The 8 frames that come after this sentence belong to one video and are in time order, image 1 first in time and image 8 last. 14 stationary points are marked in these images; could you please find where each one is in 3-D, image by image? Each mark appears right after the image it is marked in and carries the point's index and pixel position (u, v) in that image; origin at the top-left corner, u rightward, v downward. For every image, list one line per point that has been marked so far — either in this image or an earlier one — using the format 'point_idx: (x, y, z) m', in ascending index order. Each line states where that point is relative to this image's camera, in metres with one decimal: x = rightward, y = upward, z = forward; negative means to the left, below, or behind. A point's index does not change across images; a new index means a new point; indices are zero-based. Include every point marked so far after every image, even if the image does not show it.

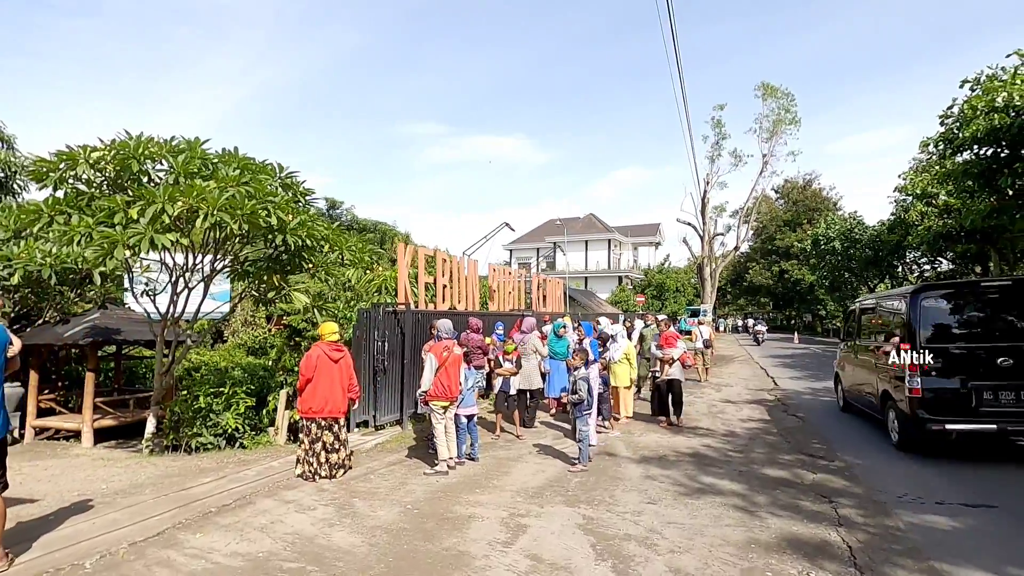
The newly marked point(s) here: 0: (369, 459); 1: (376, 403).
0: (-1.8, -2.1, +6.7) m
1: (-2.1, -1.7, +8.2) m
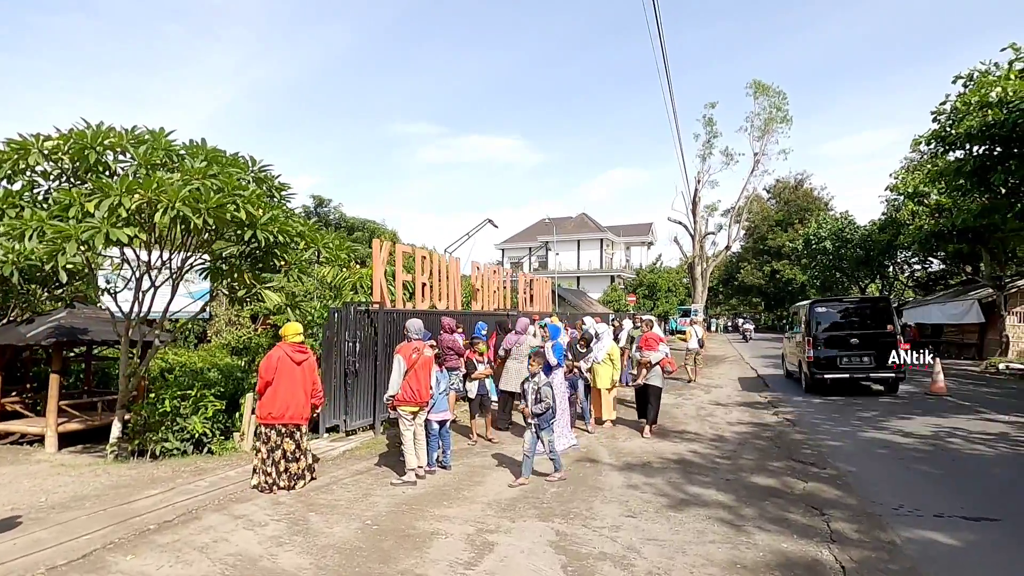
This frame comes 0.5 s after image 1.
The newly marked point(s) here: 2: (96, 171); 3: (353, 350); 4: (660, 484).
0: (-2.1, -2.1, +6.3) m
1: (-2.4, -1.7, +7.8) m
2: (-6.4, +1.8, +8.3) m
3: (-2.3, -0.9, +7.9) m
4: (+1.6, -2.1, +5.8) m
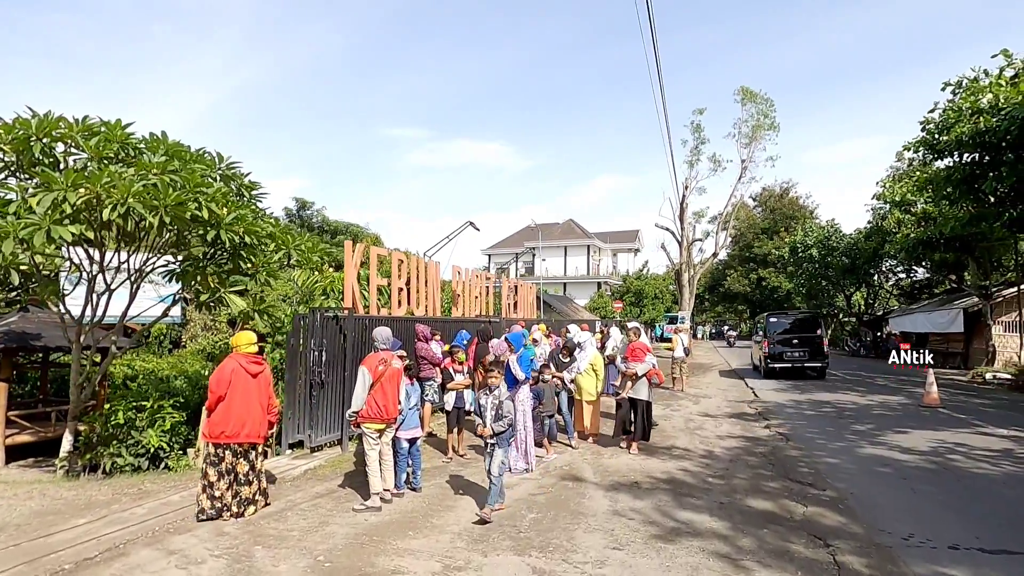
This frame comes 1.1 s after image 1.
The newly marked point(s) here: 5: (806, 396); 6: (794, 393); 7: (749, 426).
0: (-2.3, -2.2, +5.8) m
1: (-2.7, -1.8, +7.2) m
2: (-6.6, +1.7, +7.6) m
3: (-2.6, -1.0, +7.3) m
4: (+1.4, -2.2, +5.3) m
5: (+7.0, -2.6, +12.9) m
6: (+7.2, -2.7, +13.7) m
7: (+4.3, -2.5, +9.8) m
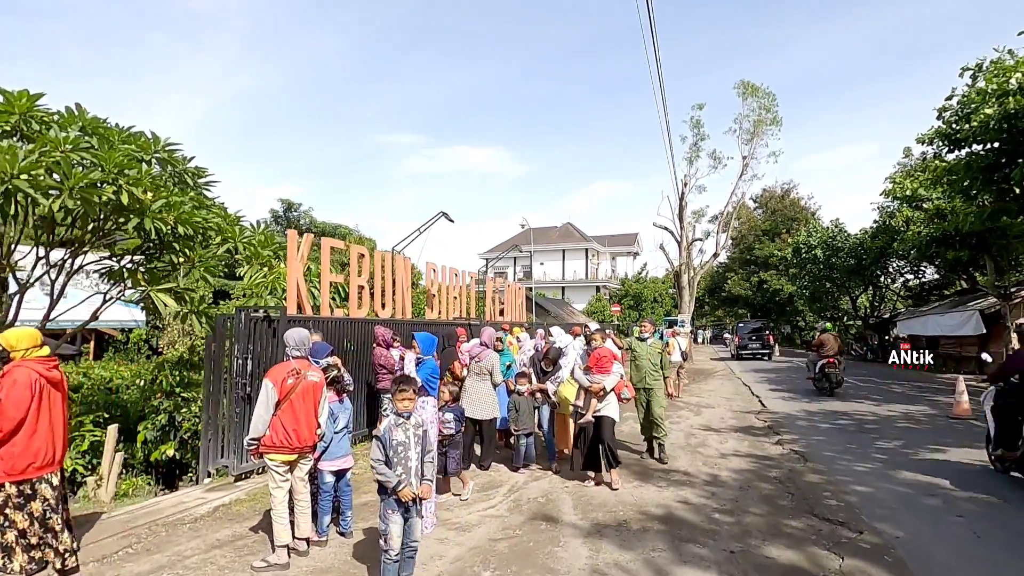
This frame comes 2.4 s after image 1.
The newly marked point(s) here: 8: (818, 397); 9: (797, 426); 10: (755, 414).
0: (-2.7, -2.1, +4.5) m
1: (-3.1, -1.7, +6.0) m
2: (-7.0, +1.8, +6.4) m
3: (-3.0, -0.9, +6.1) m
4: (+1.0, -2.1, +4.1) m
5: (+6.6, -2.6, +11.7) m
6: (+6.8, -2.7, +12.5) m
7: (+3.9, -2.5, +8.6) m
8: (+7.6, -2.7, +13.4) m
9: (+5.1, -2.5, +9.7) m
10: (+5.1, -2.6, +11.3) m
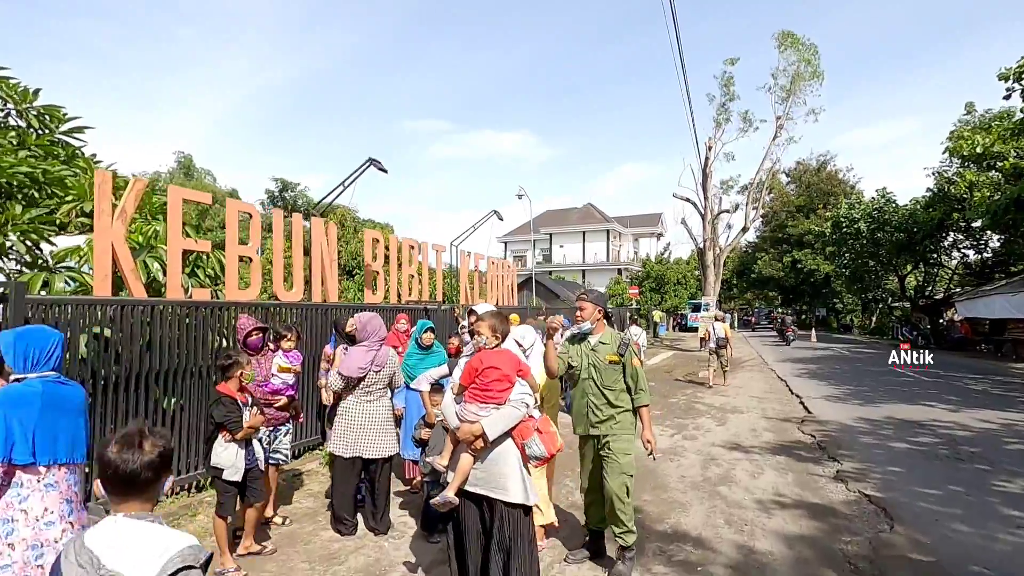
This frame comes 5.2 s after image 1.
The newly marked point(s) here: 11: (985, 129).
0: (-3.5, -1.9, +2.2) m
1: (-3.8, -1.5, +3.7) m
2: (-7.8, +2.0, +4.2) m
3: (-3.8, -0.7, +3.8) m
4: (+0.1, -1.9, +1.6) m
5: (+6.1, -2.1, +8.9) m
6: (+6.3, -2.1, +9.7) m
7: (+3.3, -2.1, +5.9) m
8: (+7.2, -2.2, +10.6) m
9: (+4.5, -2.1, +7.0) m
10: (+4.6, -2.2, +8.6) m
11: (+16.6, +5.6, +19.1) m
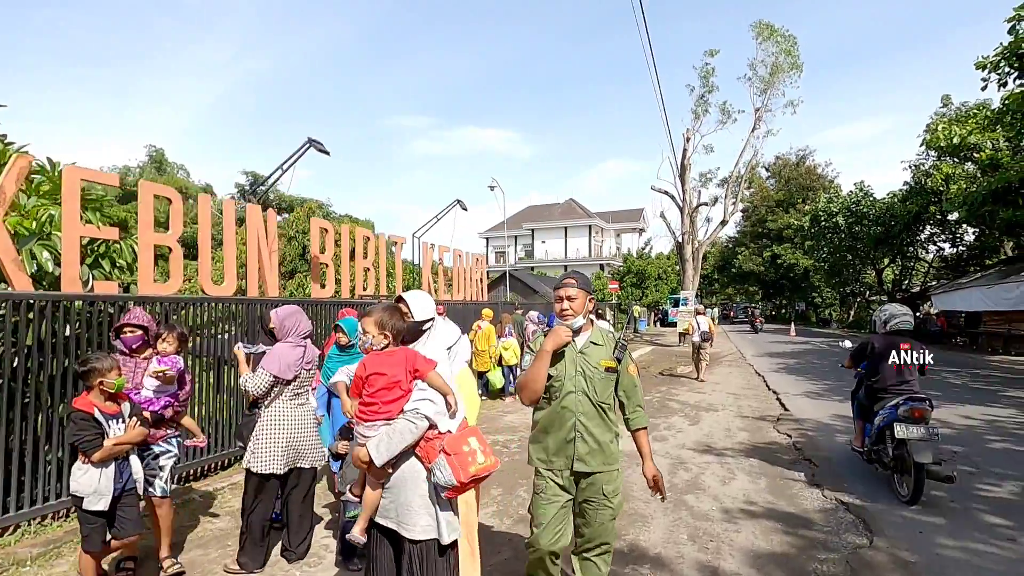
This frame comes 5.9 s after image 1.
0: (-3.9, -1.8, +1.6) m
1: (-4.3, -1.4, +3.0) m
2: (-8.3, +2.0, +3.4) m
3: (-4.2, -0.6, +3.1) m
4: (-0.3, -1.8, +1.1) m
5: (+5.5, -1.9, +8.5) m
6: (+5.7, -2.0, +9.3) m
7: (+2.8, -2.0, +5.5) m
8: (+6.5, -2.0, +10.3) m
9: (+4.0, -1.9, +6.6) m
10: (+4.0, -2.0, +8.2) m
11: (+15.7, +5.9, +18.9) m
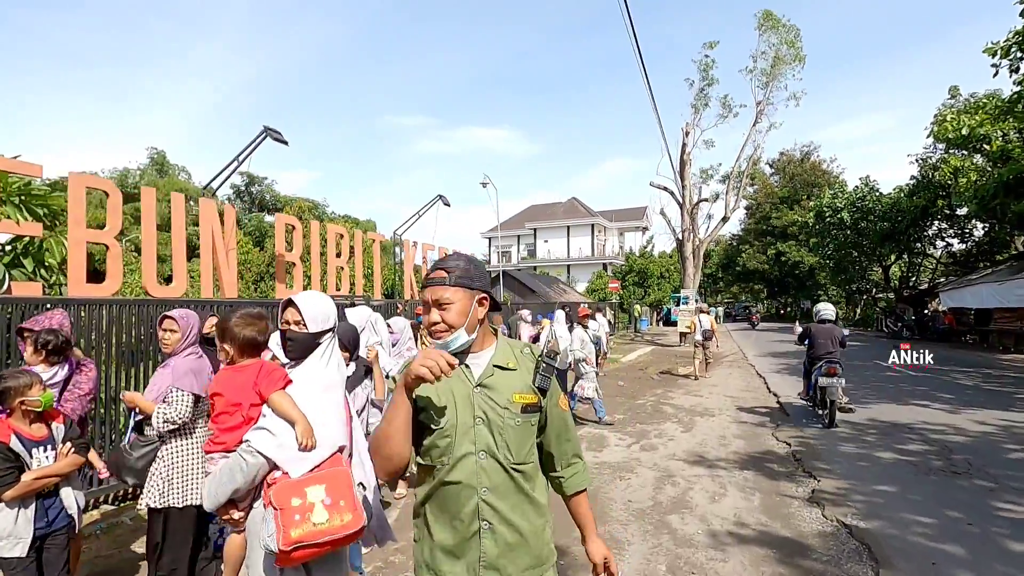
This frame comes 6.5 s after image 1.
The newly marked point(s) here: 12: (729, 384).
0: (-4.3, -1.8, +1.1) m
1: (-4.6, -1.4, +2.6) m
2: (-8.6, +2.0, +3.0) m
3: (-4.6, -0.6, +2.6) m
4: (-0.6, -1.8, +0.6) m
5: (+5.2, -1.9, +8.0) m
6: (+5.4, -1.9, +8.8) m
7: (+2.4, -1.9, +4.9) m
8: (+6.3, -1.9, +9.7) m
9: (+3.7, -1.9, +6.0) m
10: (+3.7, -2.0, +7.7) m
11: (+15.4, +6.0, +18.3) m
12: (+4.9, -2.2, +12.2) m
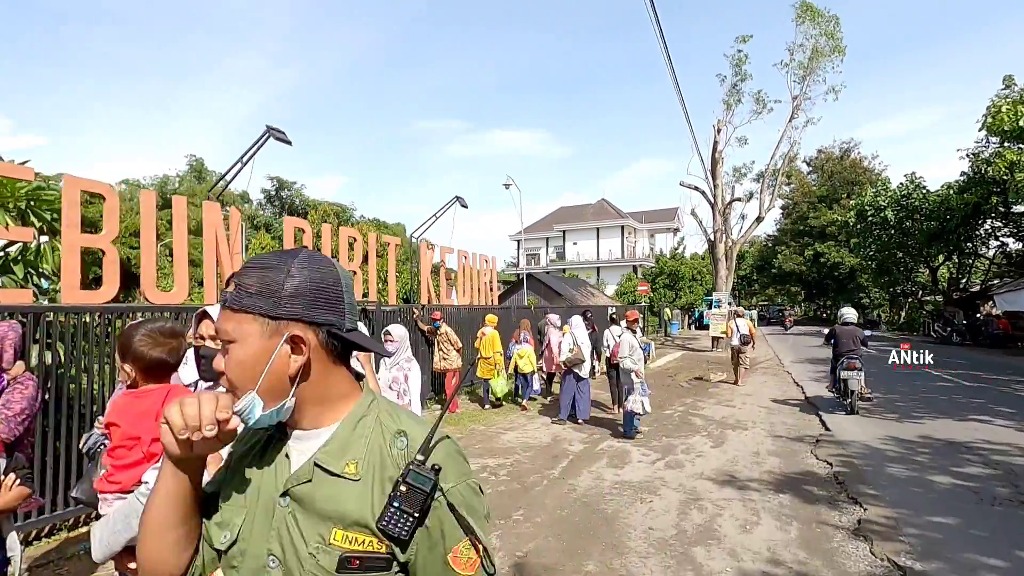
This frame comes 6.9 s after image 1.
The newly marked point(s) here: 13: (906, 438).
0: (-4.4, -1.9, +0.9) m
1: (-4.7, -1.5, +2.4) m
2: (-8.7, +1.9, +3.1) m
3: (-4.6, -0.7, +2.5) m
4: (-0.8, -1.8, +0.2) m
5: (+5.4, -1.9, +7.3) m
6: (+5.7, -2.0, +8.1) m
7: (+2.5, -2.0, +4.4) m
8: (+6.6, -2.0, +8.9) m
9: (+3.8, -2.0, +5.4) m
10: (+3.9, -2.1, +7.1) m
11: (+16.2, +5.9, +17.1) m
12: (+5.4, -2.3, +11.5) m
13: (+5.2, -2.0, +7.1) m
